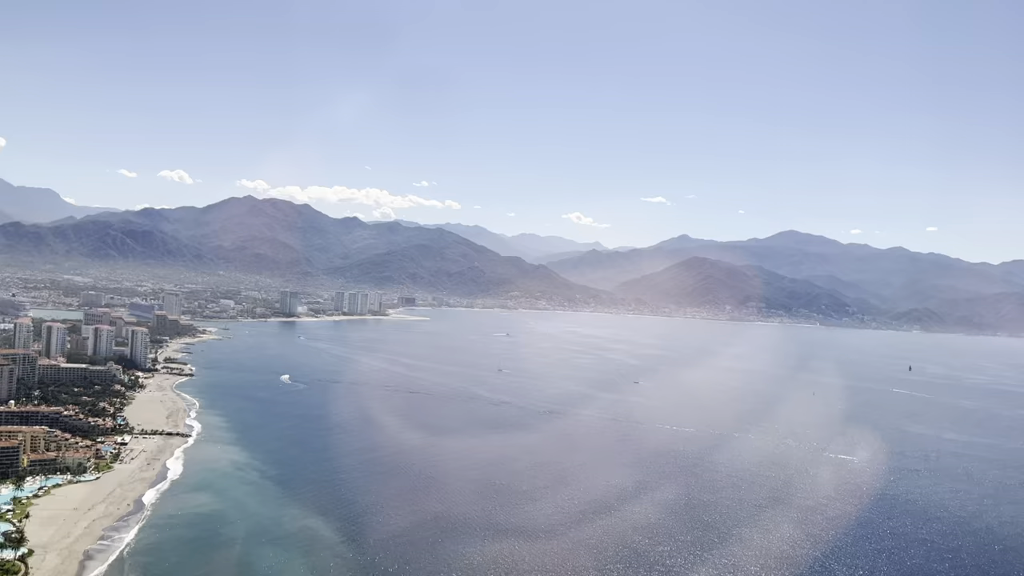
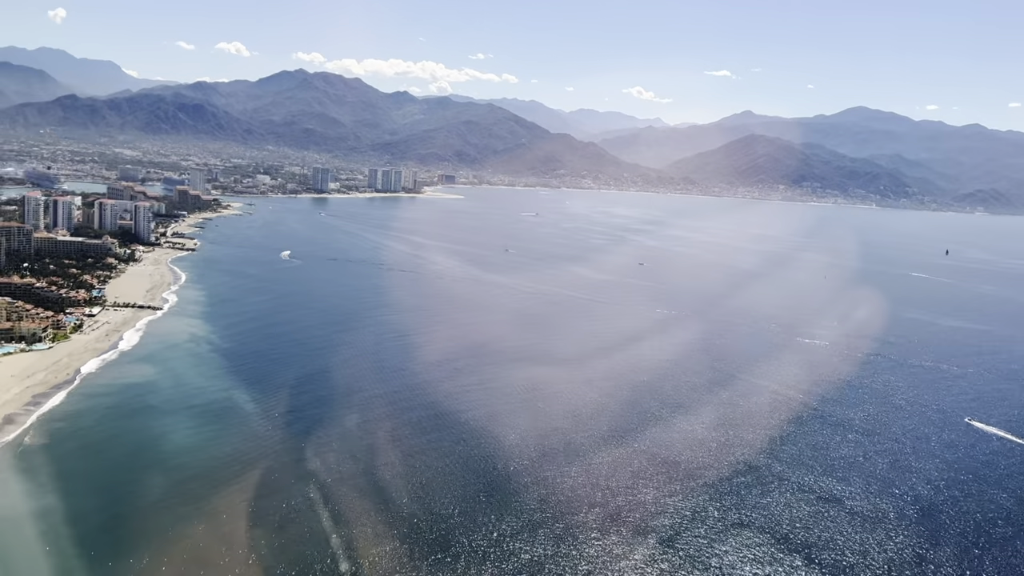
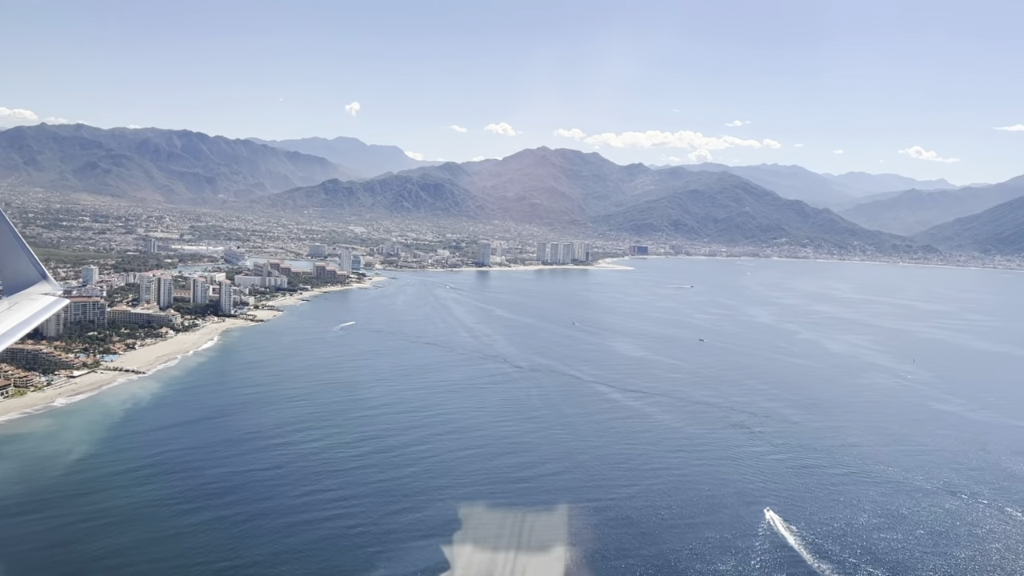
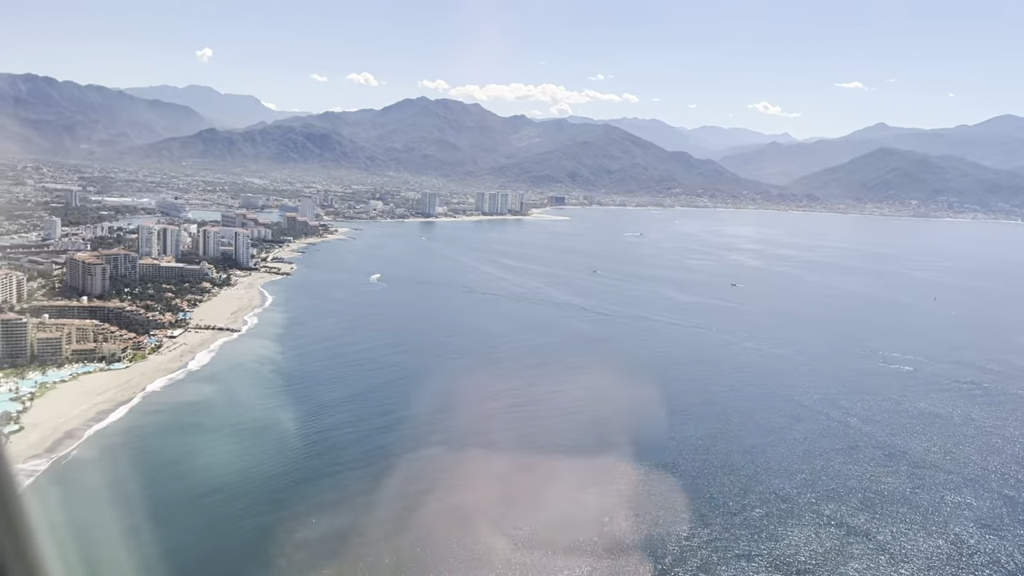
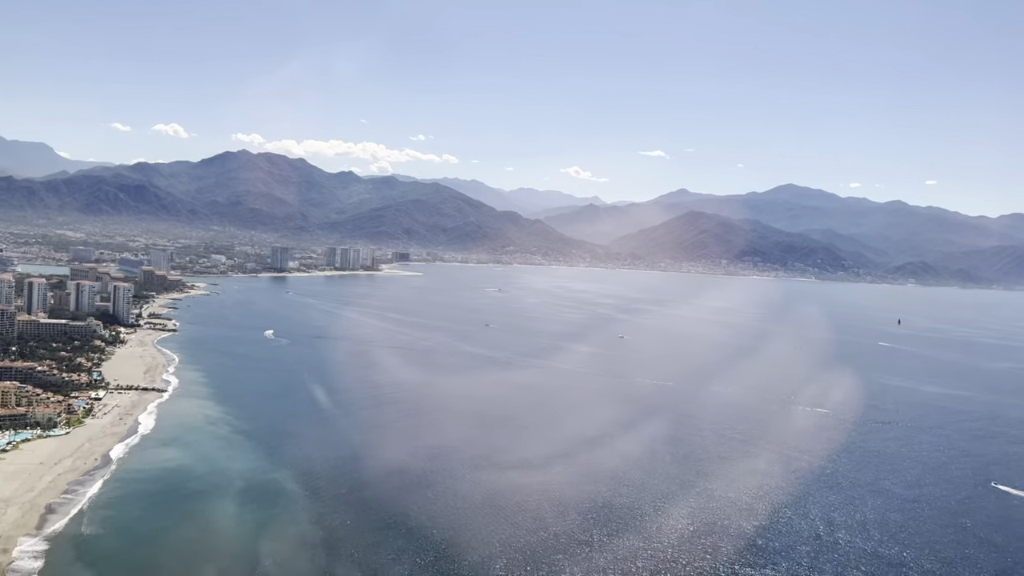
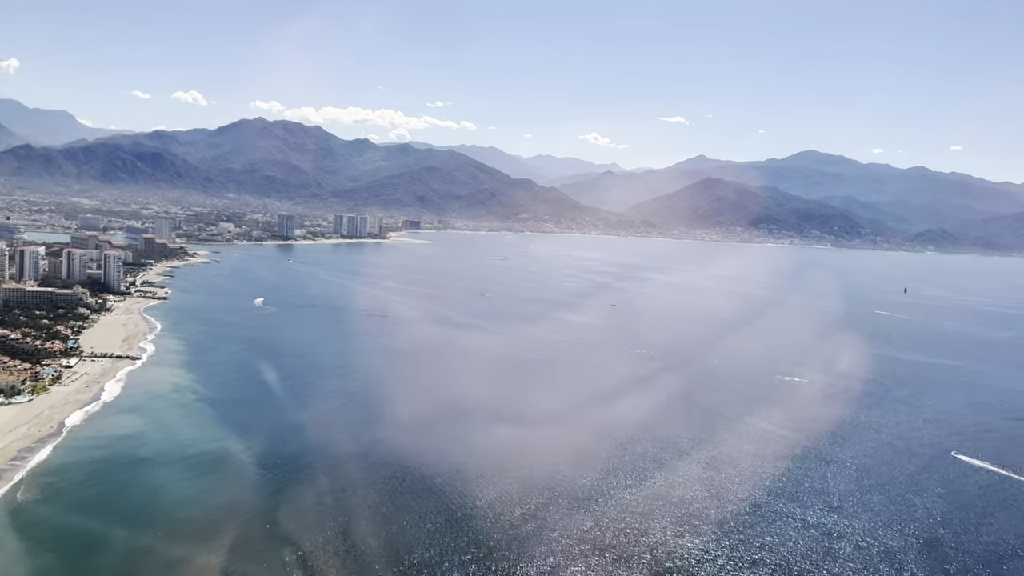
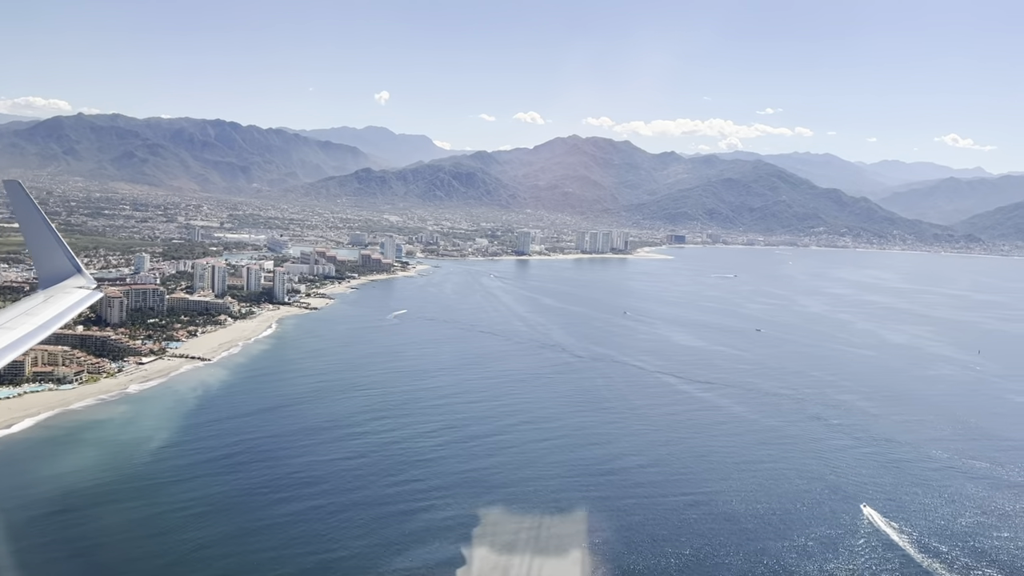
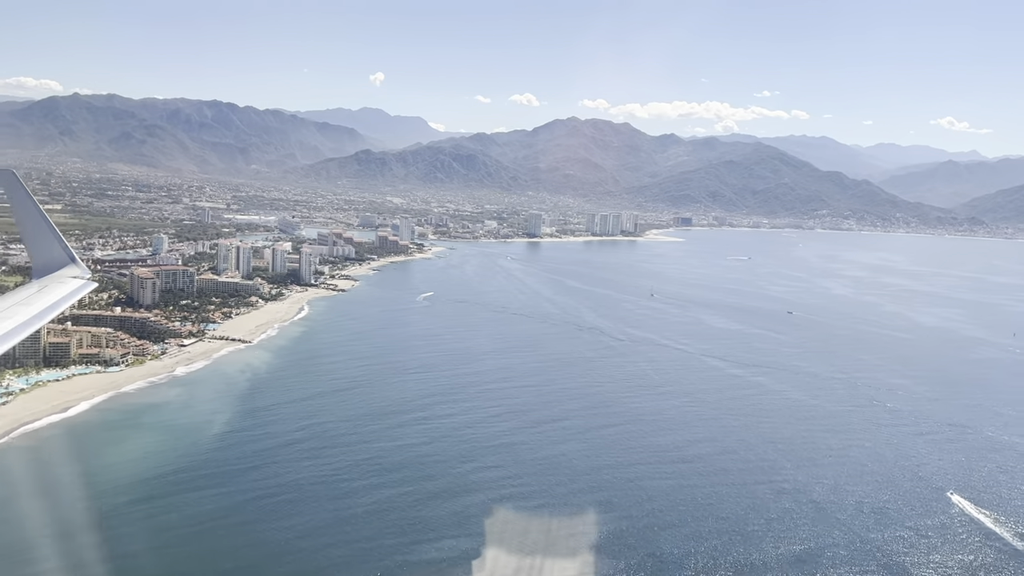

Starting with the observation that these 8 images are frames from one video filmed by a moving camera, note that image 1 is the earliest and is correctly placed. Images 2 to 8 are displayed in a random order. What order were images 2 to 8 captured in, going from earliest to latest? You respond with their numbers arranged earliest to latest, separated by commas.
5, 6, 2, 4, 8, 7, 3
